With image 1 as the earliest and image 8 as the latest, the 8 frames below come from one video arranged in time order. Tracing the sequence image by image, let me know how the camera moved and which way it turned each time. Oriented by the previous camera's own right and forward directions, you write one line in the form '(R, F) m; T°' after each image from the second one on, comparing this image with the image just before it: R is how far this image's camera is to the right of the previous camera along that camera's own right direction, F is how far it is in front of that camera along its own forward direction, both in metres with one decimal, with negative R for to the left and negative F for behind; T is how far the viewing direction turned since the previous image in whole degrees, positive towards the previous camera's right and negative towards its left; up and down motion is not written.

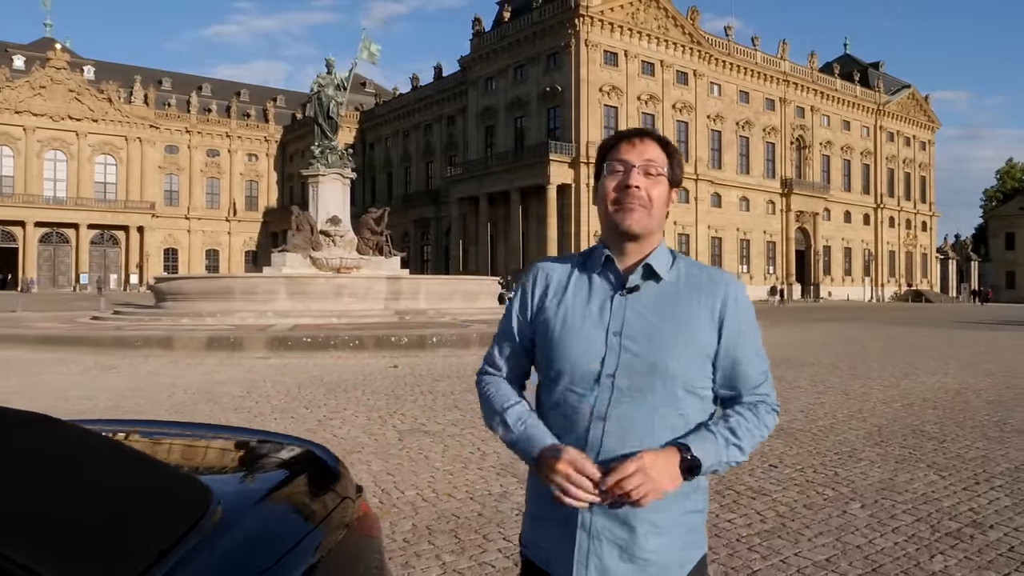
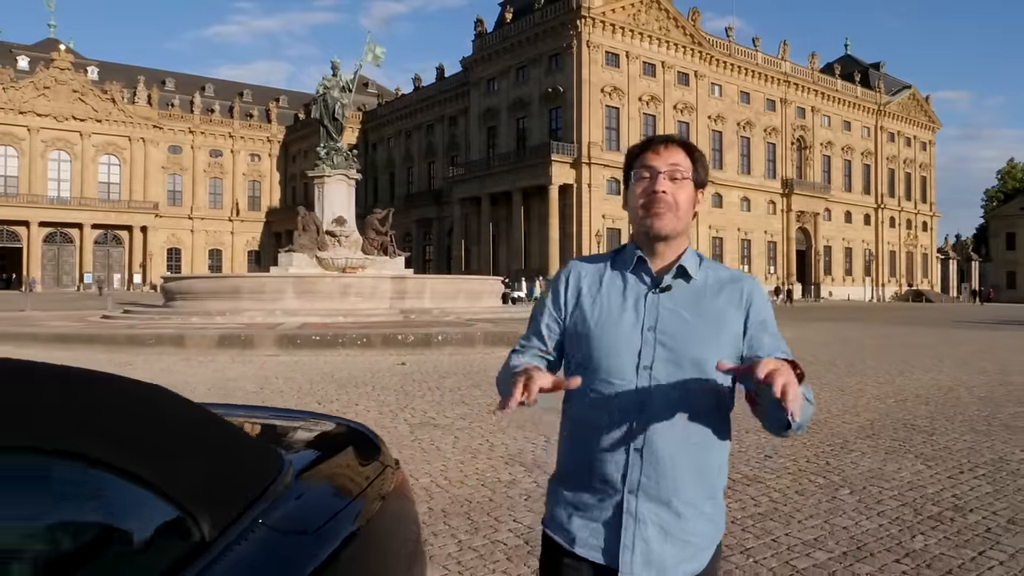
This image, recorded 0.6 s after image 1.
(-0.1, -0.3) m; 0°
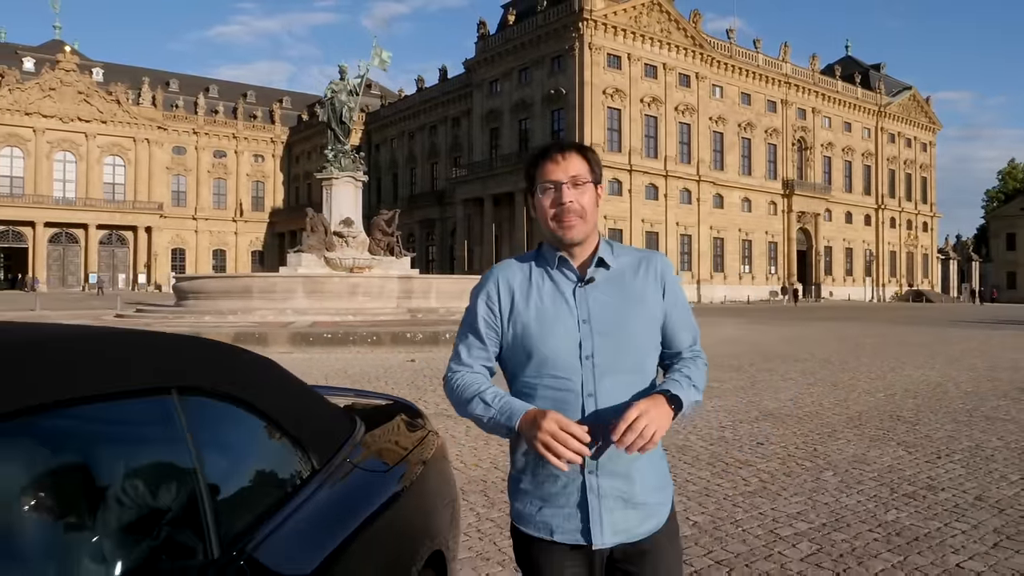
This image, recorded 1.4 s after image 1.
(-0.1, -0.5) m; 0°
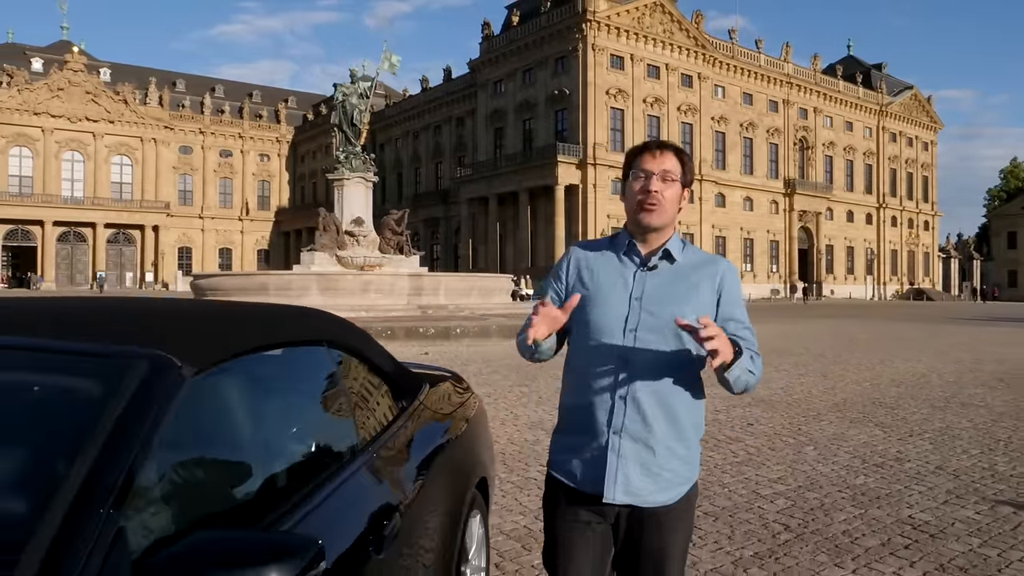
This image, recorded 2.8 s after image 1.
(-0.1, -0.8) m; 0°
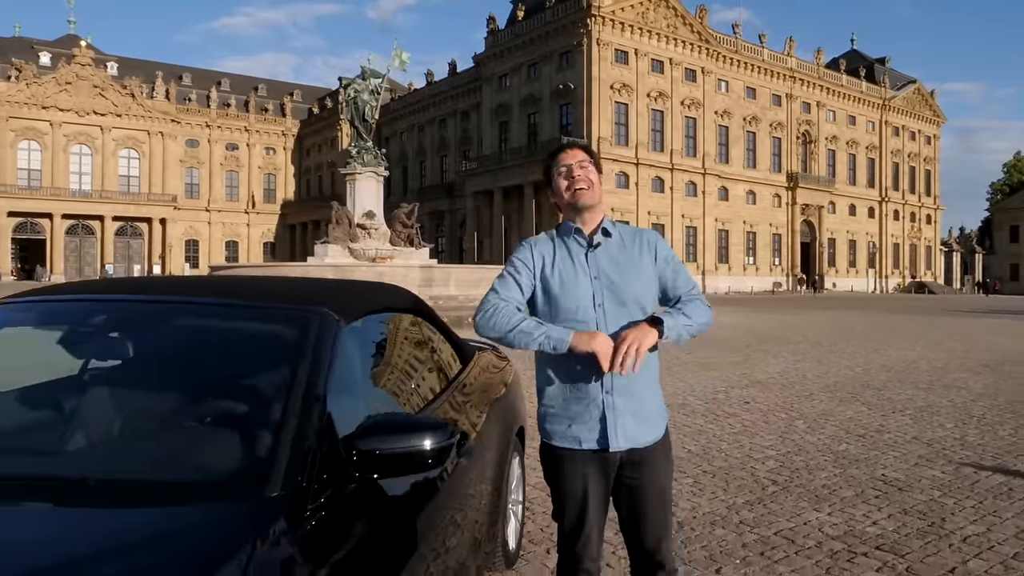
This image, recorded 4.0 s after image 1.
(-0.2, -0.8) m; 0°
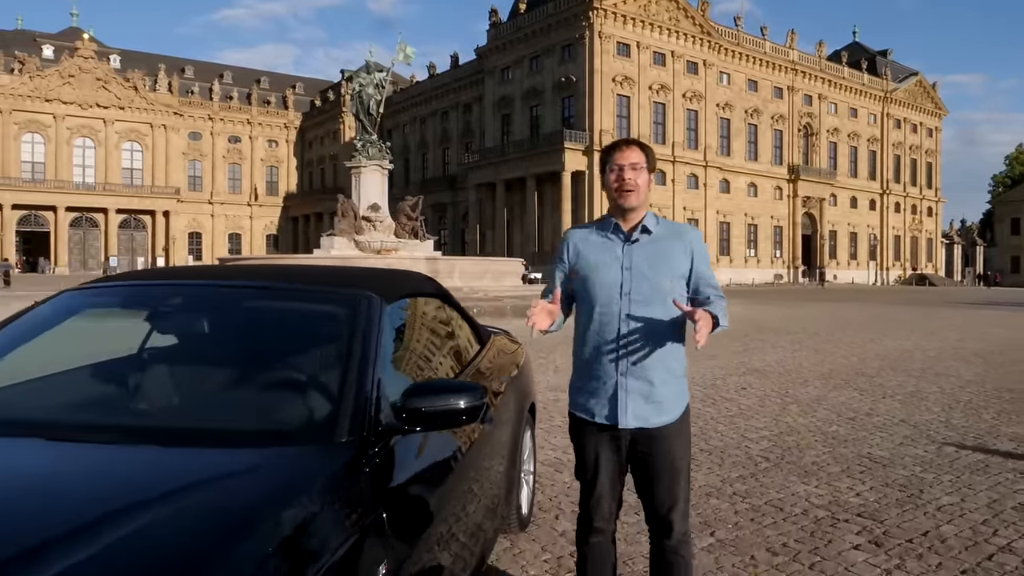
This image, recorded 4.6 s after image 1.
(-0.1, -0.4) m; 0°
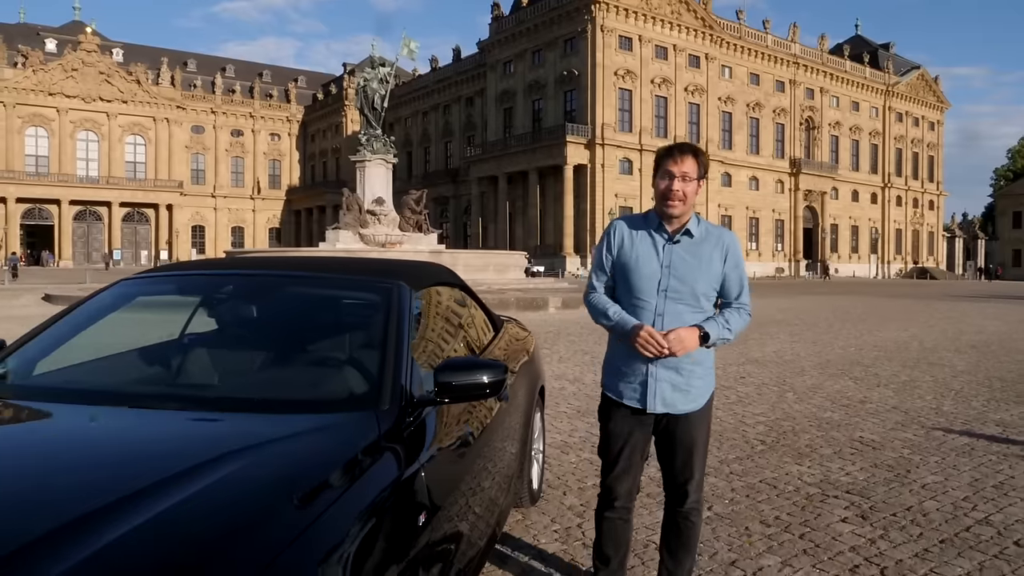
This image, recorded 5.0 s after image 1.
(-0.1, -0.3) m; 0°
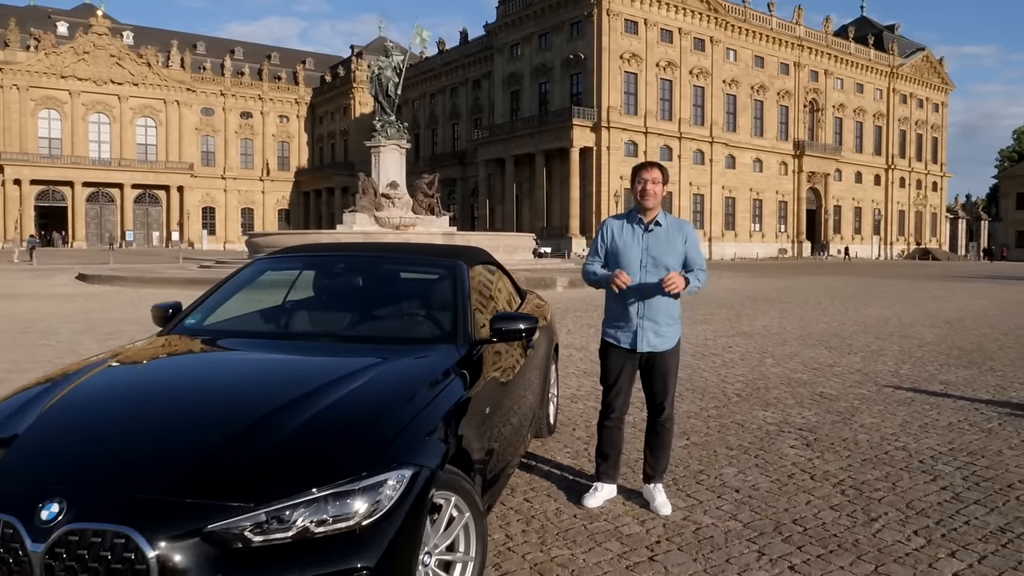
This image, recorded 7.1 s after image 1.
(-0.1, -1.3) m; 0°
